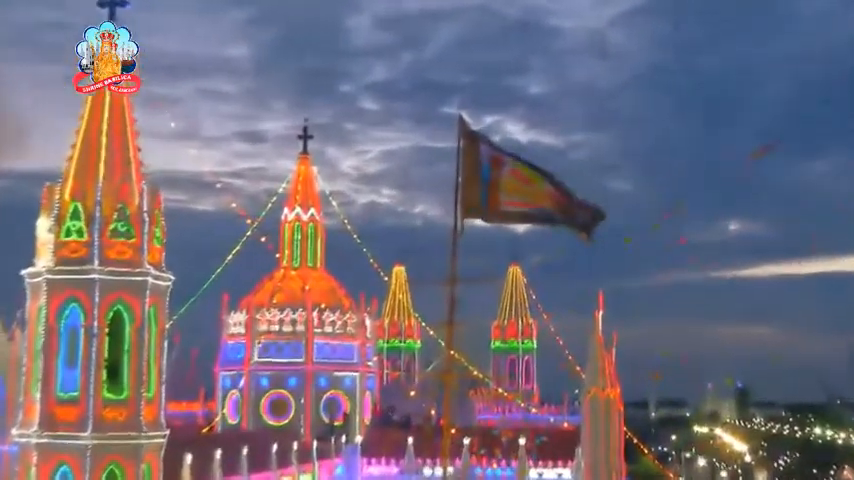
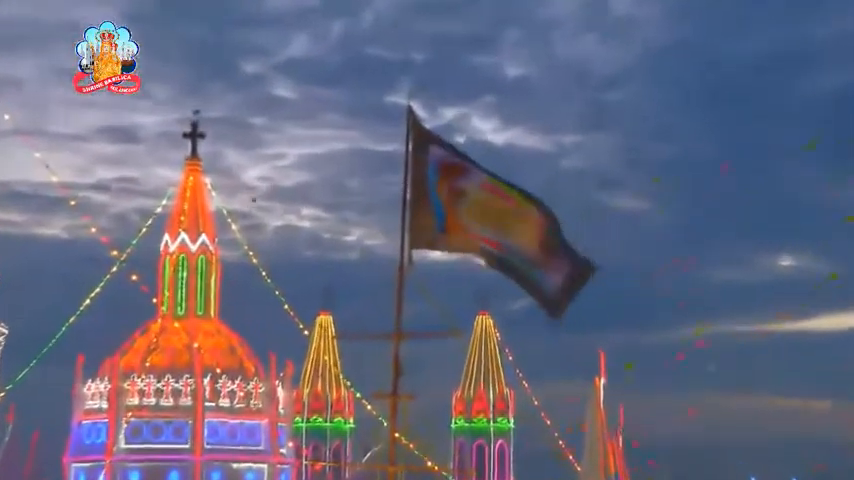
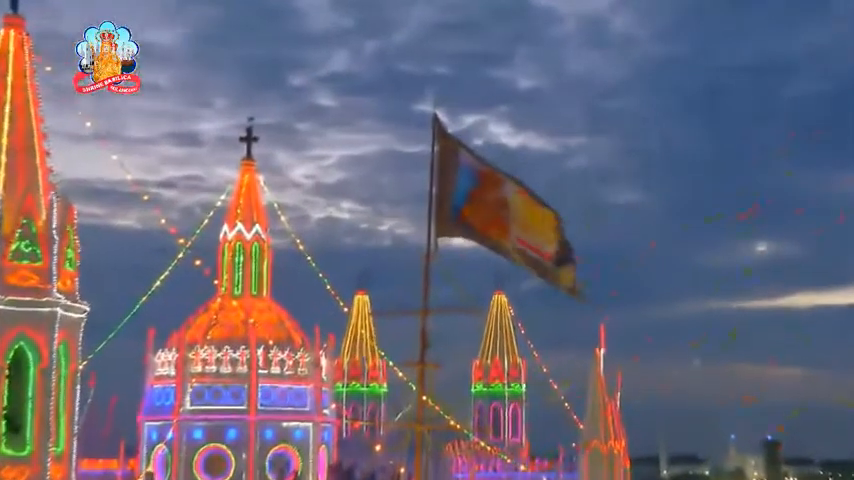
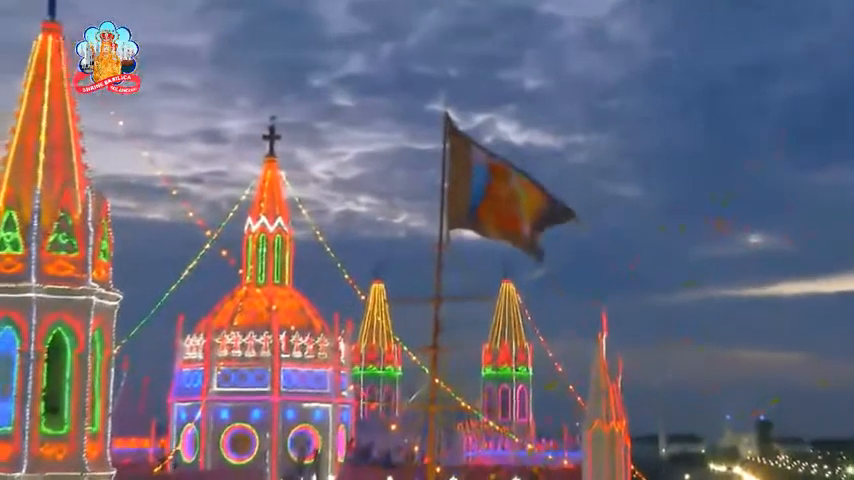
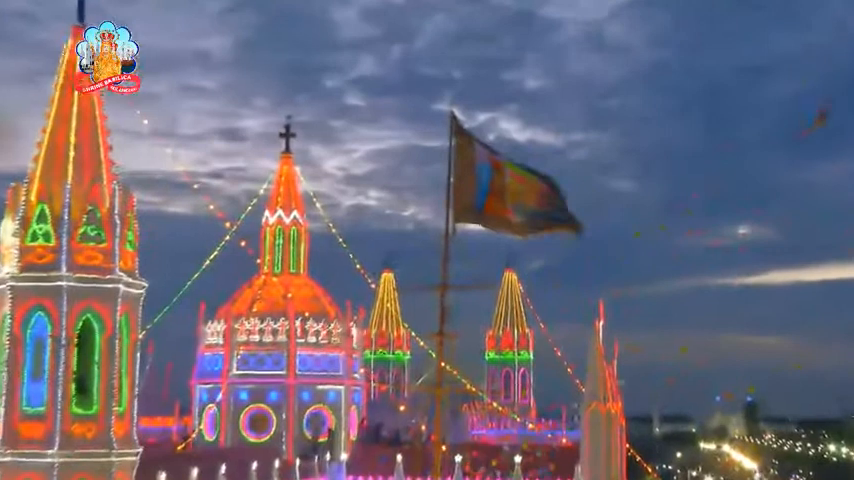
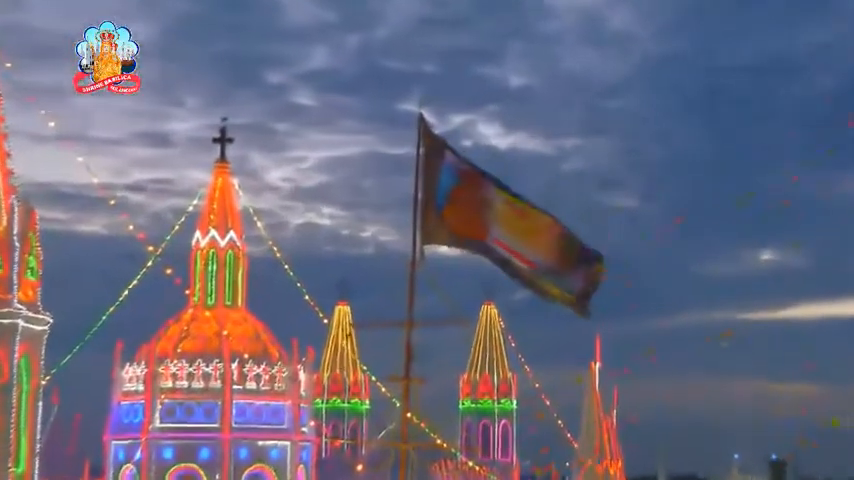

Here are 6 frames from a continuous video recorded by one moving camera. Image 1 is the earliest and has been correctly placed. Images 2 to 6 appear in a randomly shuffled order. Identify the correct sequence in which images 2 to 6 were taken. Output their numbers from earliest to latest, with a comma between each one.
5, 4, 3, 6, 2
